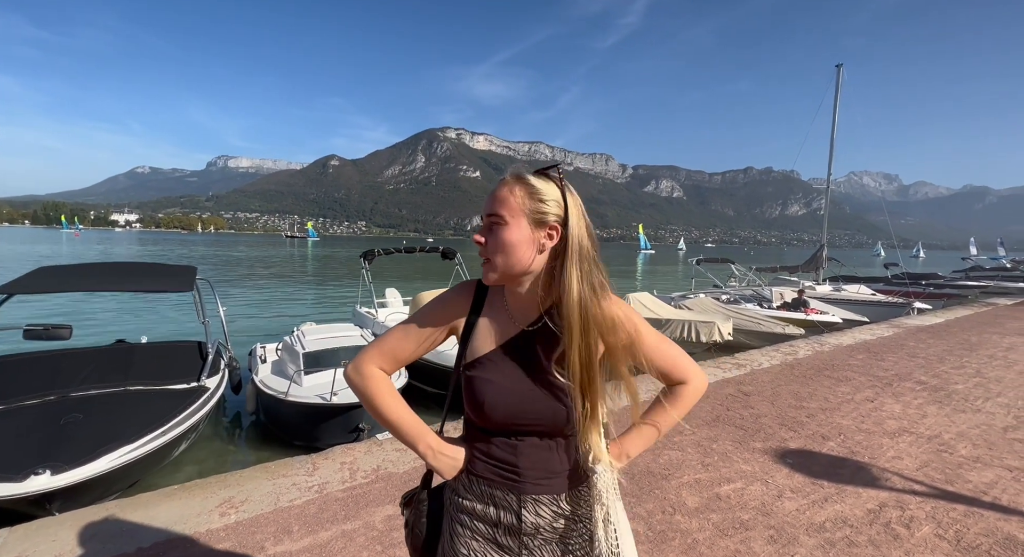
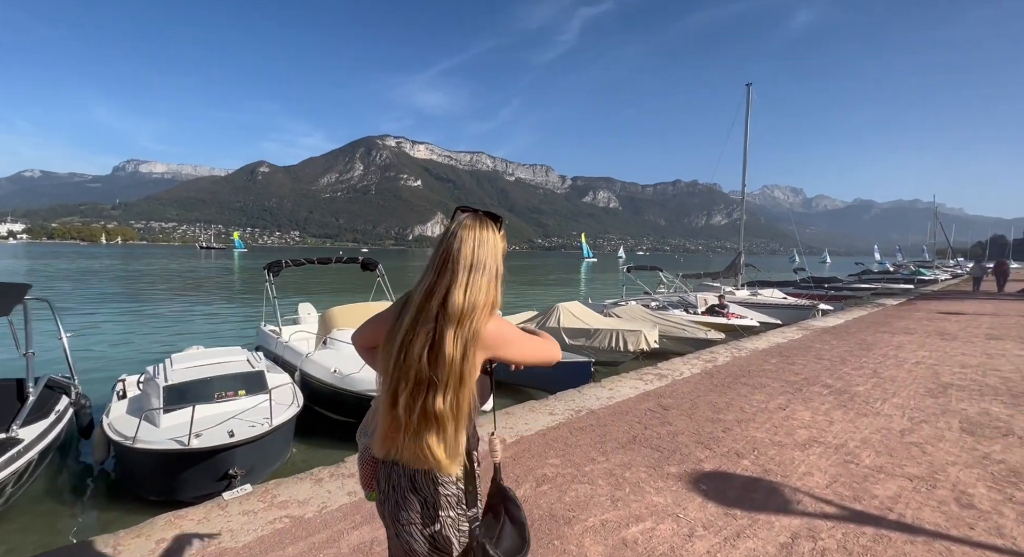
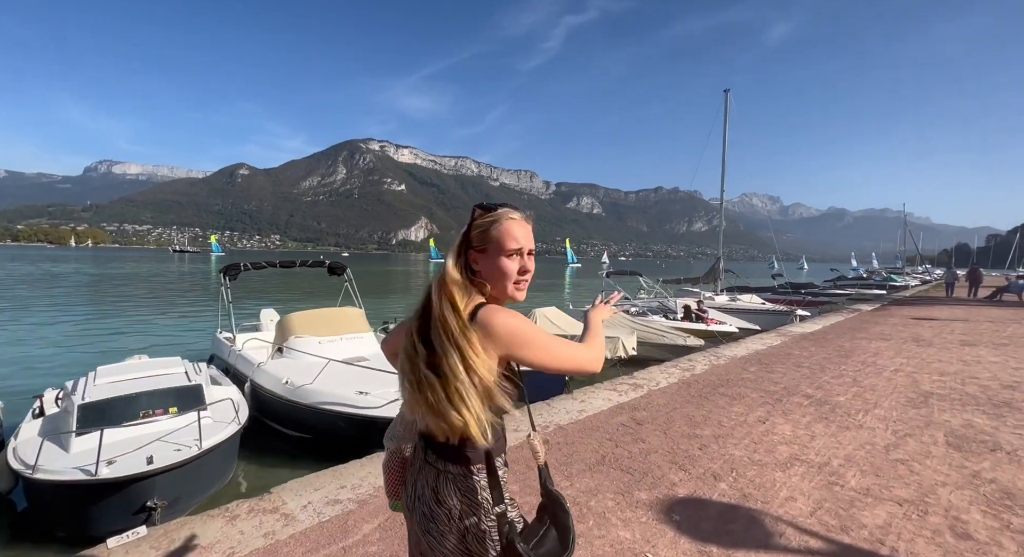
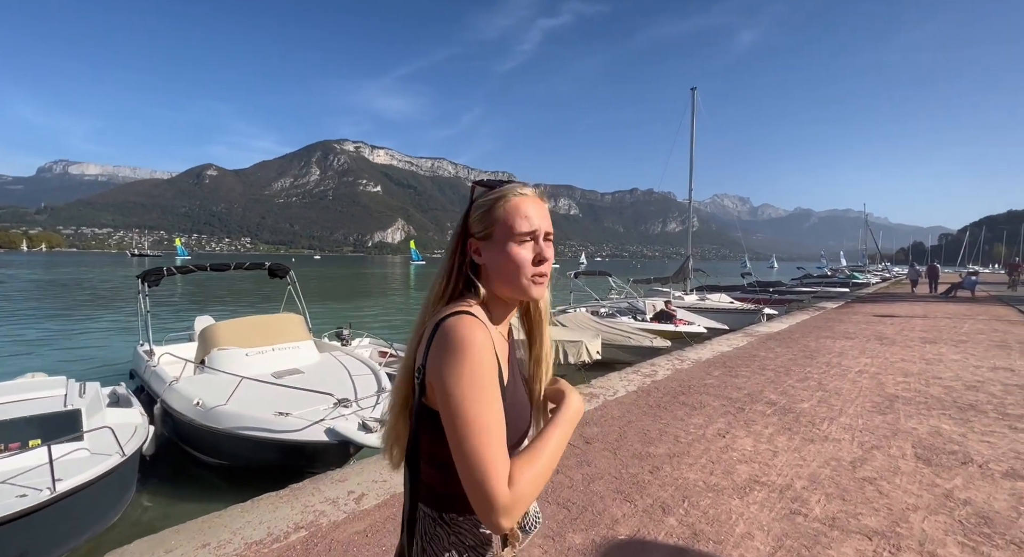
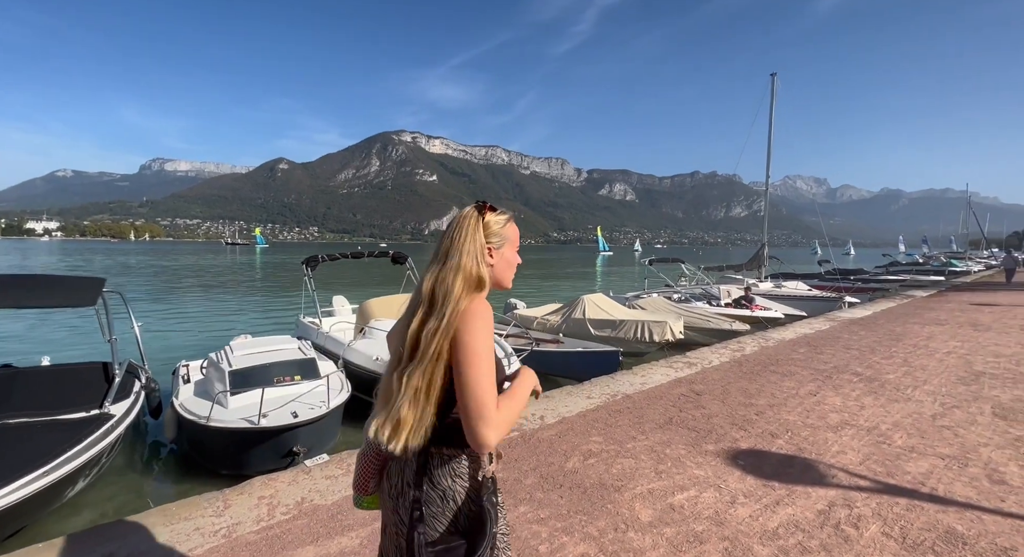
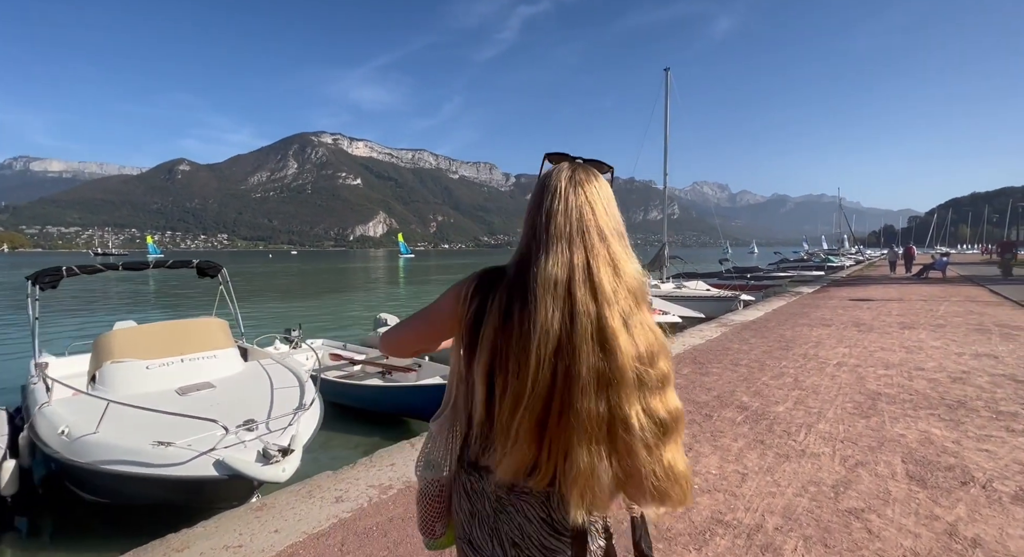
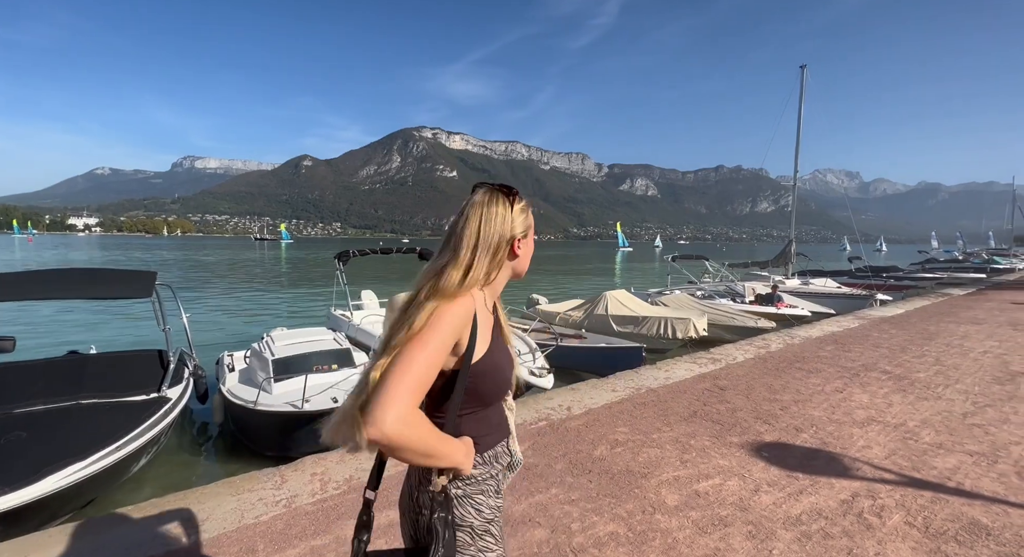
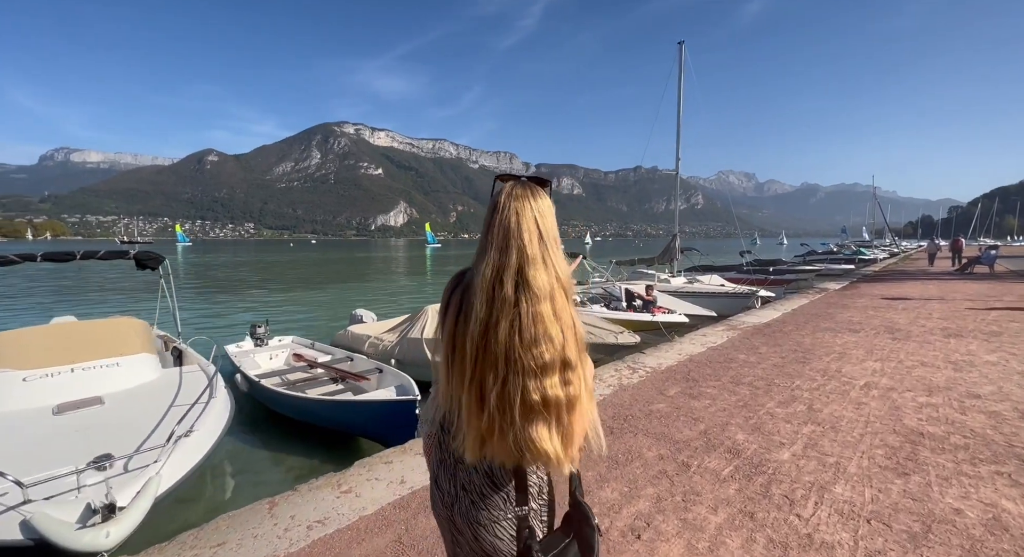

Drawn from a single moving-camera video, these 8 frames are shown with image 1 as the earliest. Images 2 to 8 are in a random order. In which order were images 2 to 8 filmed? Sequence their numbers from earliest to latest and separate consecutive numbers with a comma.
7, 5, 2, 3, 4, 6, 8
